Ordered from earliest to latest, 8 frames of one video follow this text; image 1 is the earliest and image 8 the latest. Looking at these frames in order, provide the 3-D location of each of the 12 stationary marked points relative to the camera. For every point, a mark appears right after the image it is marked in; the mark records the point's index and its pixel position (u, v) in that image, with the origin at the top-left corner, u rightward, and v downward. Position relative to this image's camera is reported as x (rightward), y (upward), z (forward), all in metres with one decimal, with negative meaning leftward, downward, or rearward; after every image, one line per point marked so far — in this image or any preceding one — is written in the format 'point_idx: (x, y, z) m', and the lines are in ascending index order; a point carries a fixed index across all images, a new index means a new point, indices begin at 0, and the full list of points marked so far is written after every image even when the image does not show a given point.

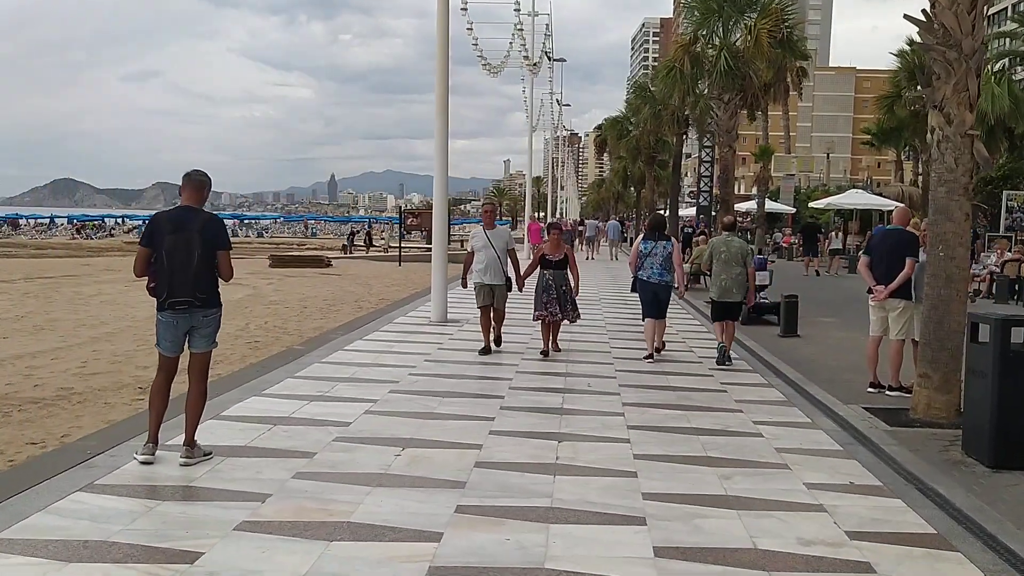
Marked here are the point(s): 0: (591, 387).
0: (+0.8, -1.1, +9.4) m
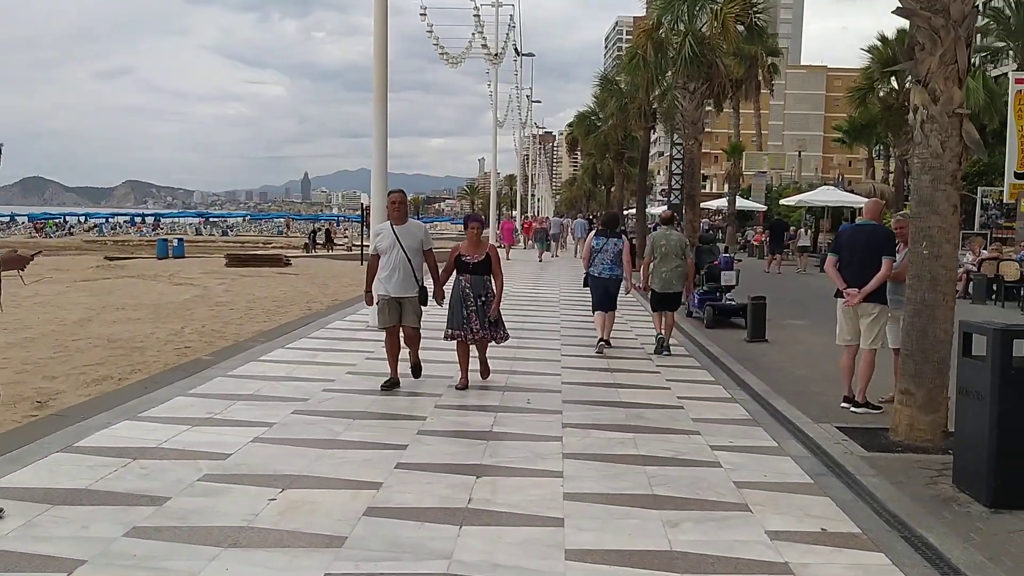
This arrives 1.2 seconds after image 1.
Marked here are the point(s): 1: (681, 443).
0: (+0.2, -1.1, +8.3) m
1: (+1.3, -1.2, +7.1) m
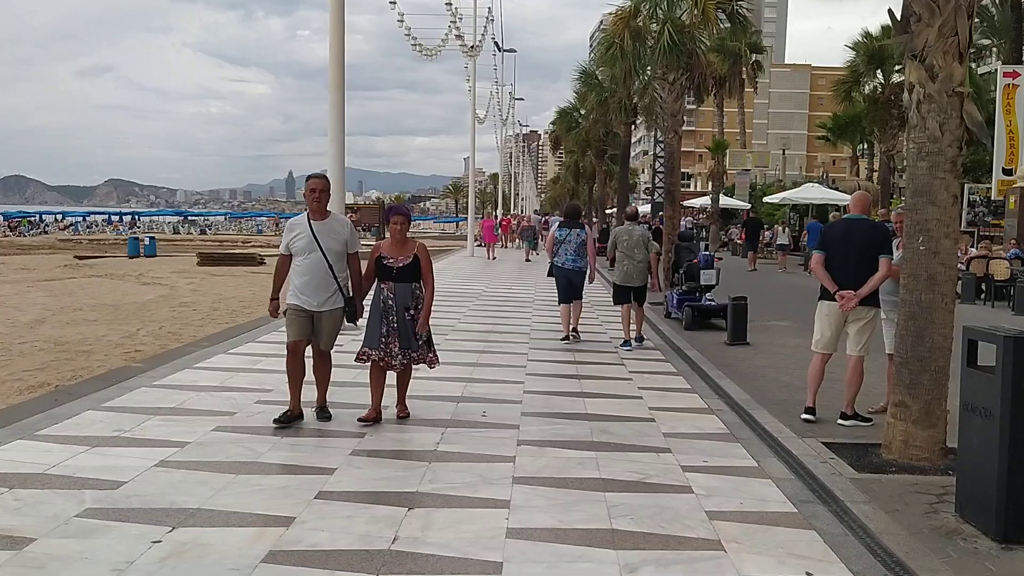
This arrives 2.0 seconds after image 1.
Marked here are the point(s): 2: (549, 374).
0: (-0.2, -1.1, +7.5) m
1: (+1.0, -1.2, +6.3) m
2: (+0.4, -0.9, +9.7) m
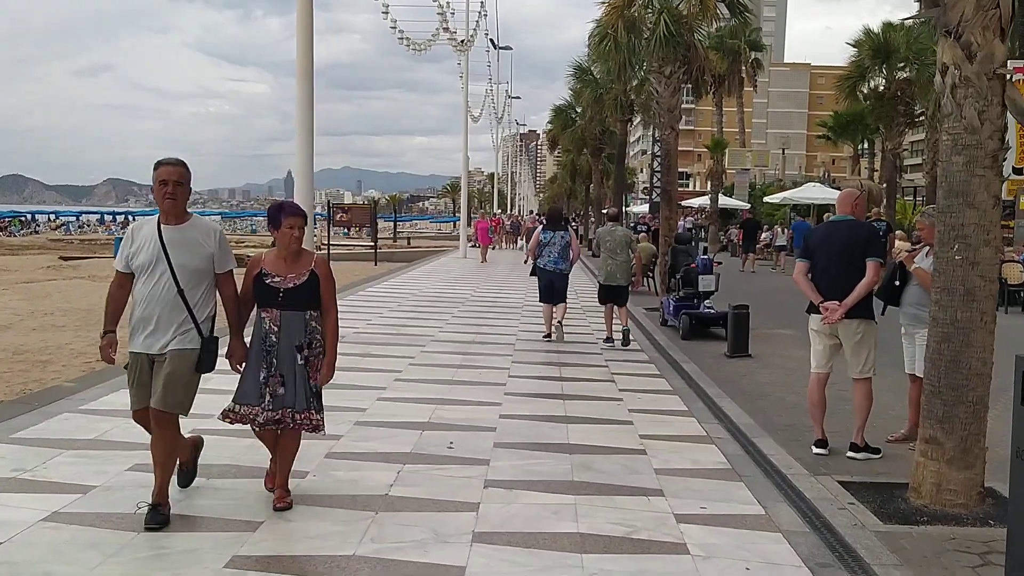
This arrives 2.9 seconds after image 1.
0: (-0.4, -1.2, +6.5) m
1: (+0.7, -1.3, +5.3) m
2: (+0.2, -1.0, +8.7) m
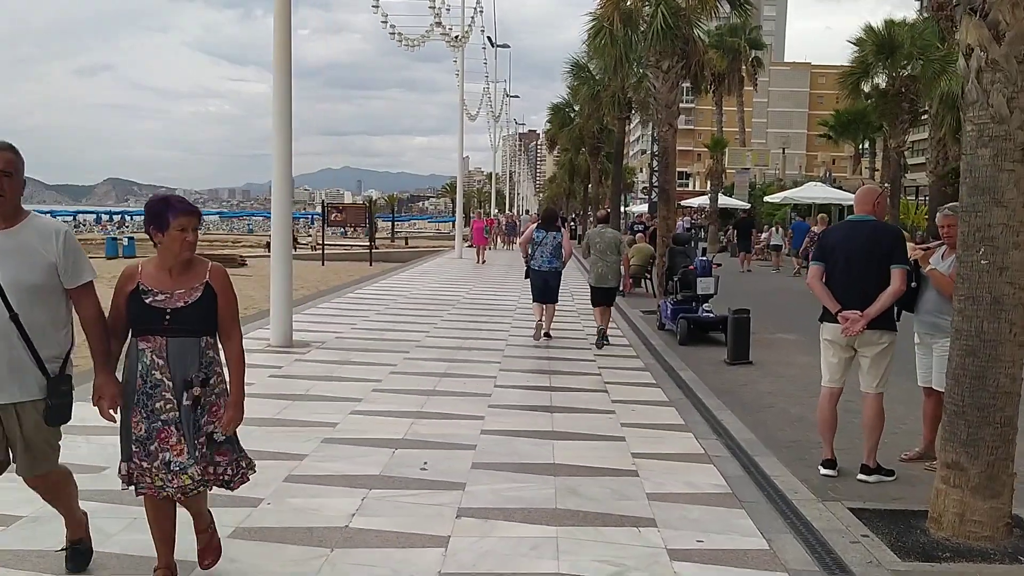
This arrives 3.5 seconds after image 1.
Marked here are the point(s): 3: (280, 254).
0: (-0.6, -1.2, +6.0) m
1: (+0.6, -1.4, +4.8) m
2: (0.0, -1.1, +8.2) m
3: (-2.8, +0.4, +10.7) m
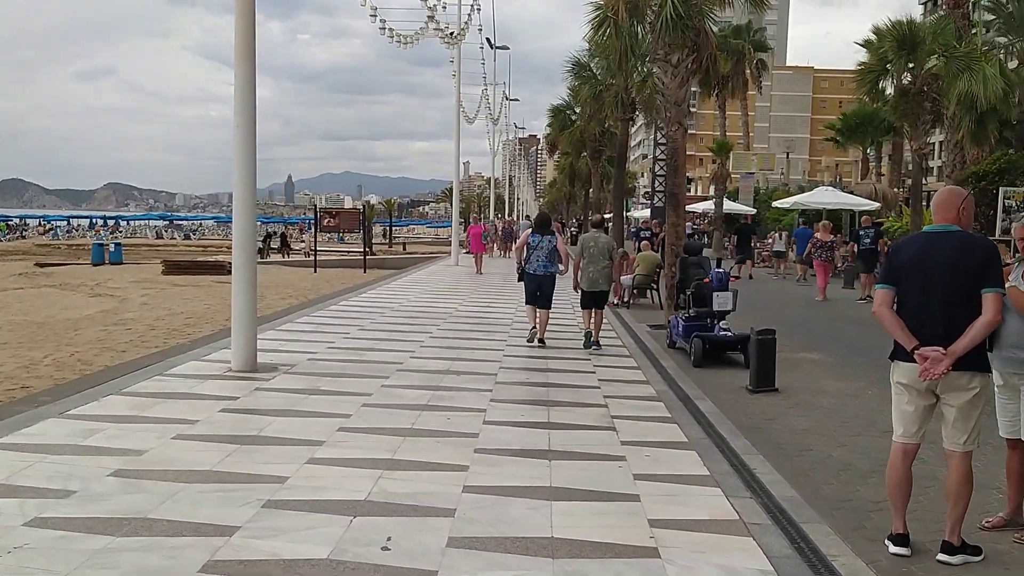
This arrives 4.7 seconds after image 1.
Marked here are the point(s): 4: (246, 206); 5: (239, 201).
0: (-0.6, -1.4, +4.7) m
1: (+0.5, -1.5, +3.5) m
2: (0.0, -1.2, +6.9) m
3: (-2.8, +0.2, +9.4) m
4: (-2.8, +0.9, +9.4) m
5: (-2.8, +0.9, +9.3) m
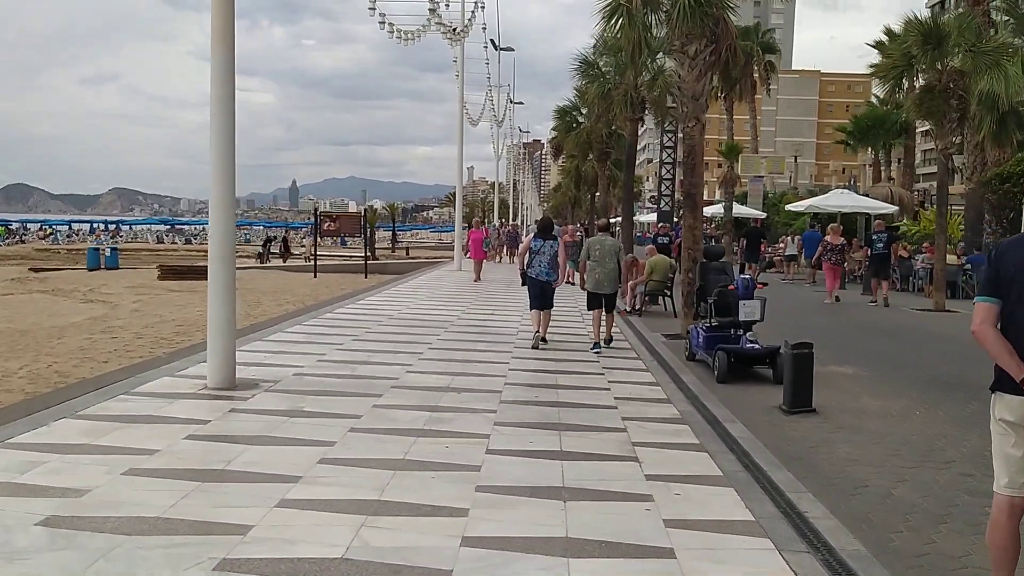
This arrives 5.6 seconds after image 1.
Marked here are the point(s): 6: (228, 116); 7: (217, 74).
0: (-0.6, -1.4, +3.7) m
1: (+0.6, -1.6, +2.5) m
2: (0.0, -1.3, +5.9) m
3: (-2.8, +0.1, +8.5) m
4: (-2.7, +0.8, +8.5) m
5: (-2.8, +0.8, +8.4) m
6: (-2.7, +1.6, +8.5) m
7: (-2.8, +2.0, +8.3) m
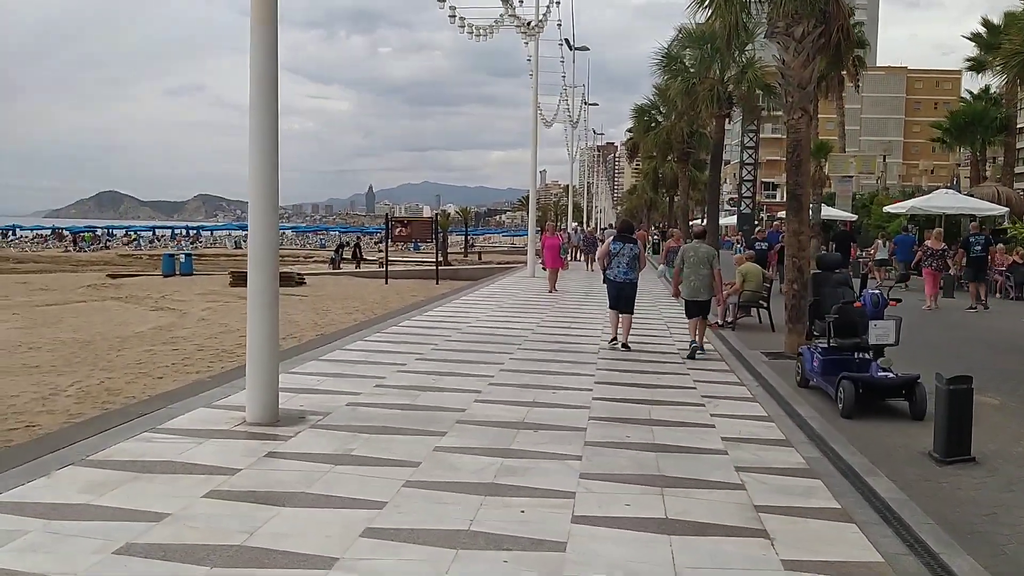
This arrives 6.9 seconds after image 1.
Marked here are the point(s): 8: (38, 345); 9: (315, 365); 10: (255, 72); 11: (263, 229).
0: (-0.3, -1.6, +2.4) m
1: (+0.8, -1.7, +1.1) m
2: (+0.5, -1.4, +4.5) m
3: (-2.1, 0.0, +7.3) m
4: (-2.0, +0.6, +7.3) m
5: (-2.1, +0.7, +7.2) m
6: (-2.0, +1.5, +7.3) m
7: (-2.1, +1.8, +7.2) m
8: (-9.3, -1.2, +17.6) m
9: (-2.3, -0.9, +10.5) m
10: (-2.1, +1.7, +7.2) m
11: (-2.0, +0.5, +7.3) m
